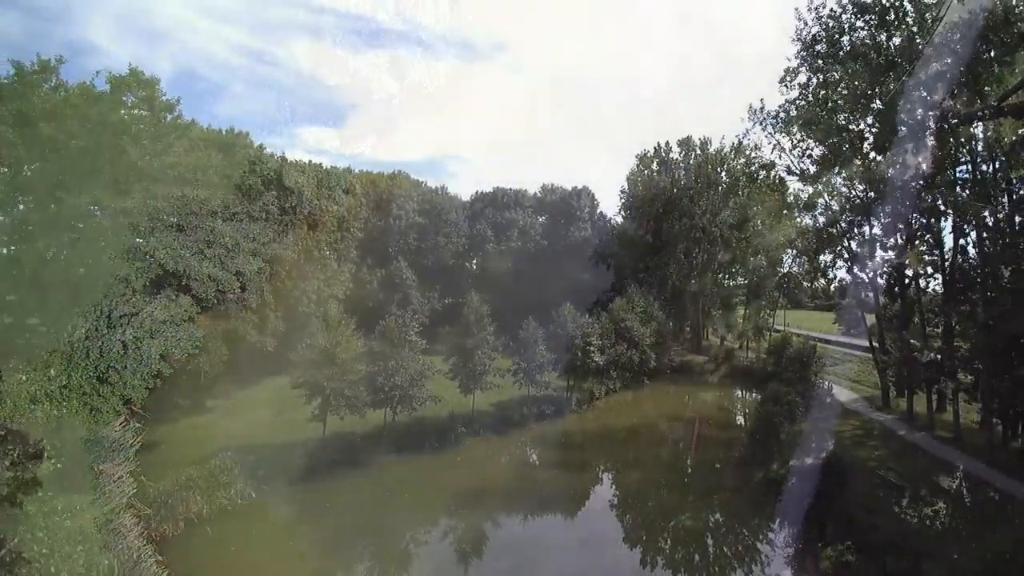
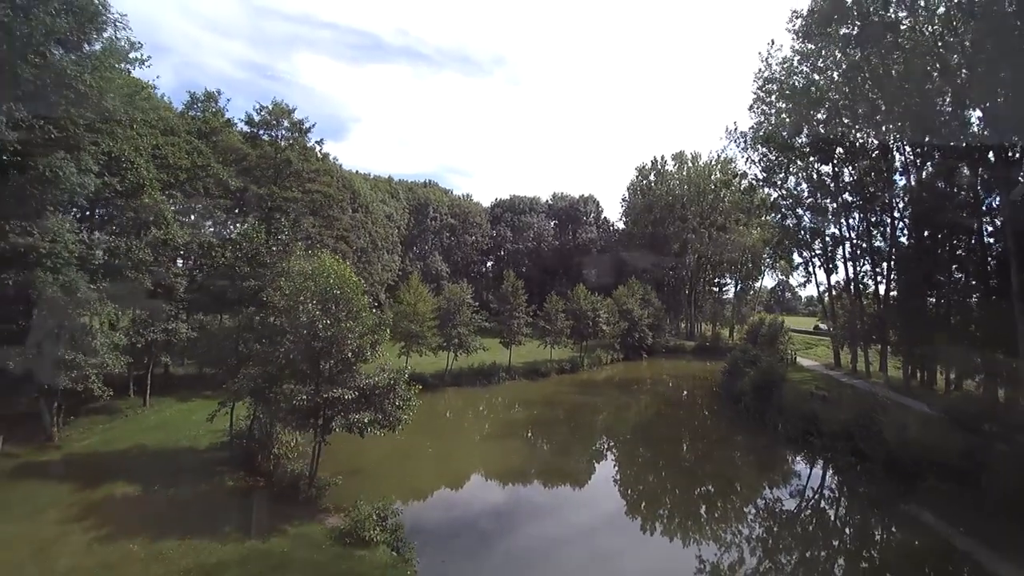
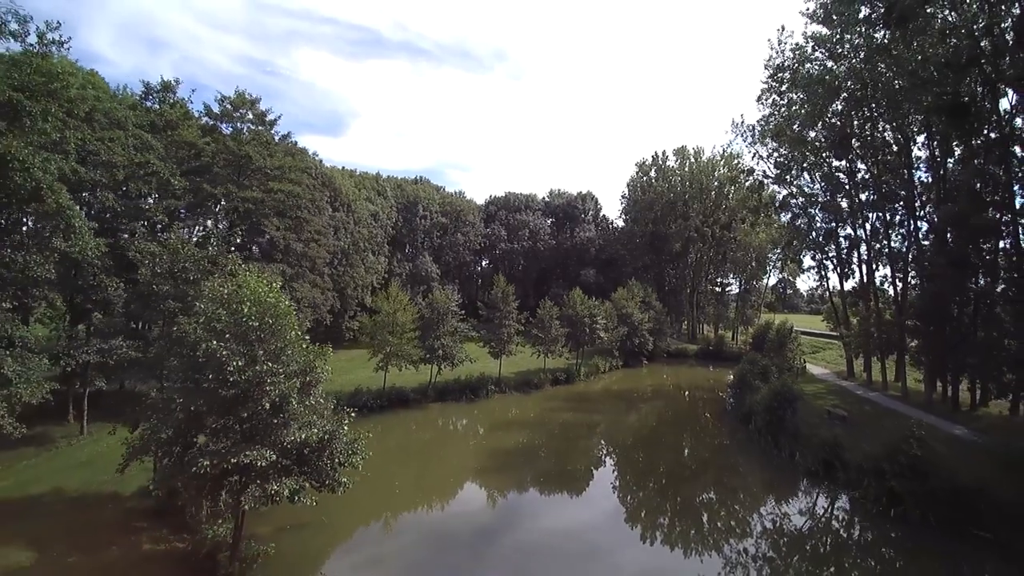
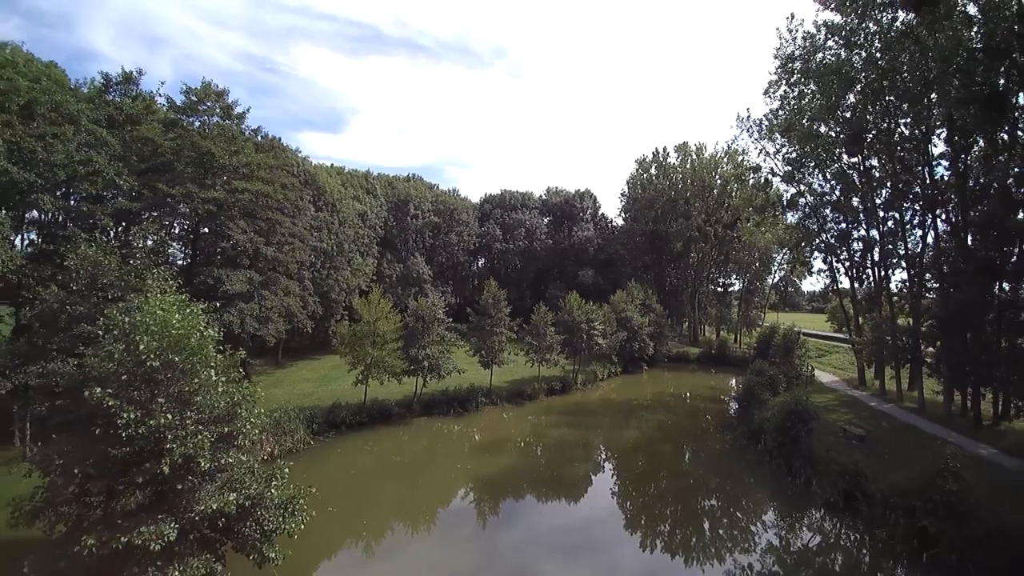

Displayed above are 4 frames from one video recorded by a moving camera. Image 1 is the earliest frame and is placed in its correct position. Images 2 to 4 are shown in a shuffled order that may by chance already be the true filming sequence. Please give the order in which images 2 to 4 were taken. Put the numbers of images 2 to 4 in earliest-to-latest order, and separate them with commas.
4, 3, 2
